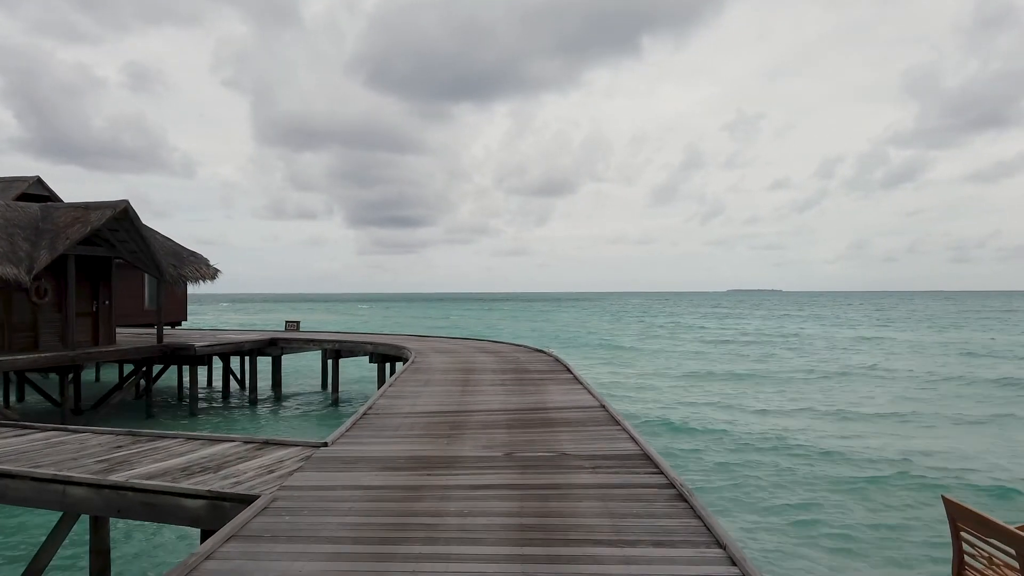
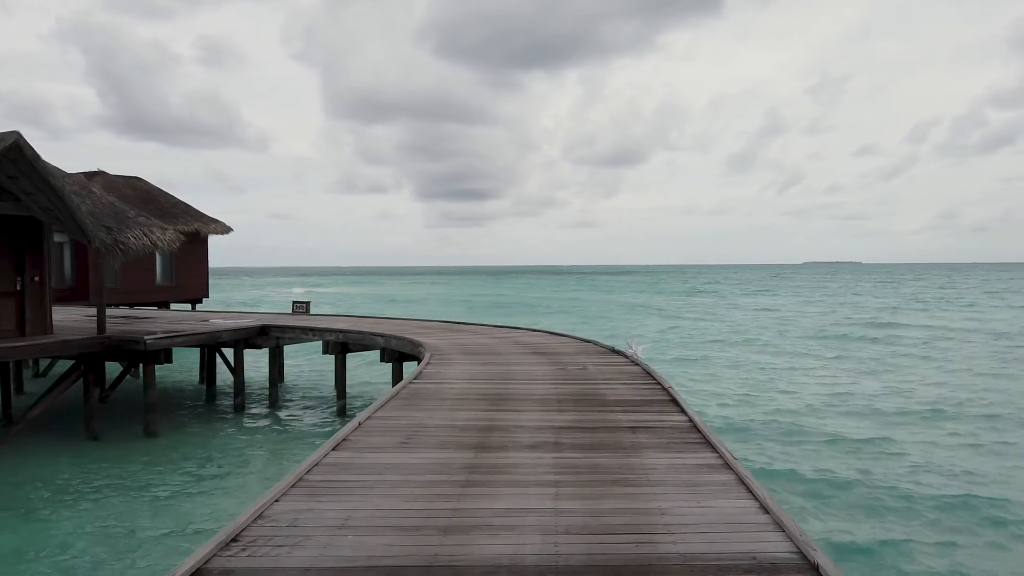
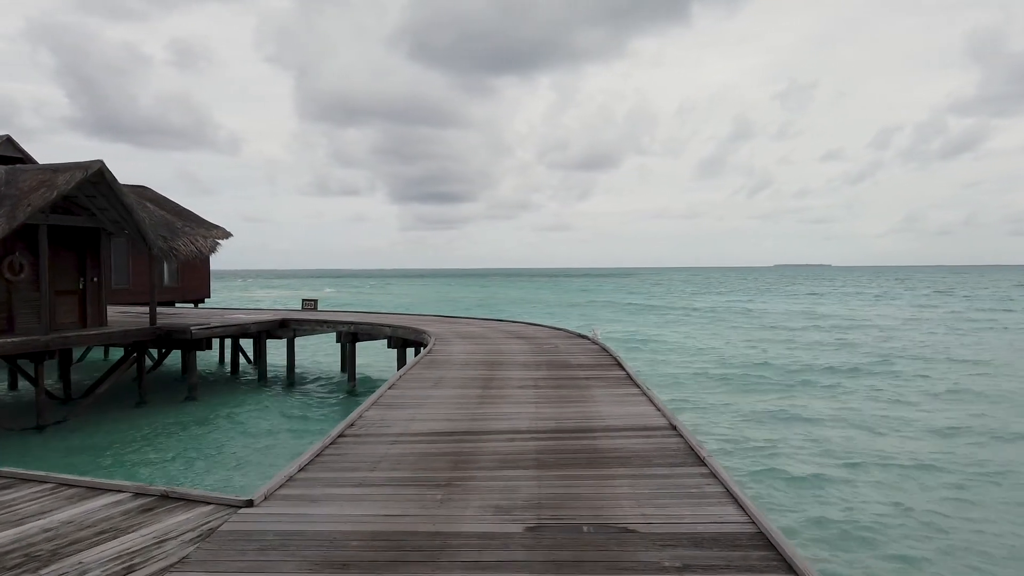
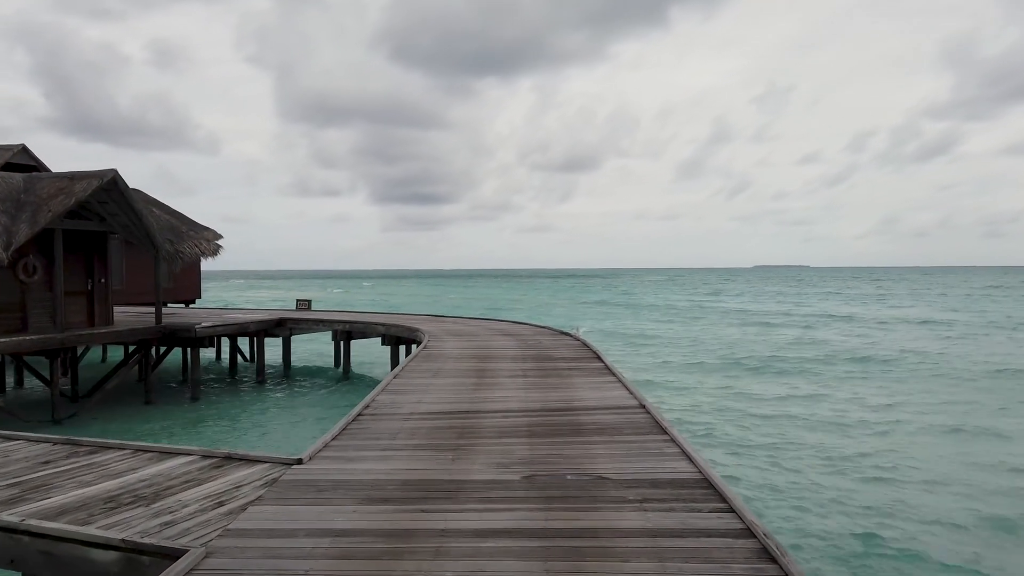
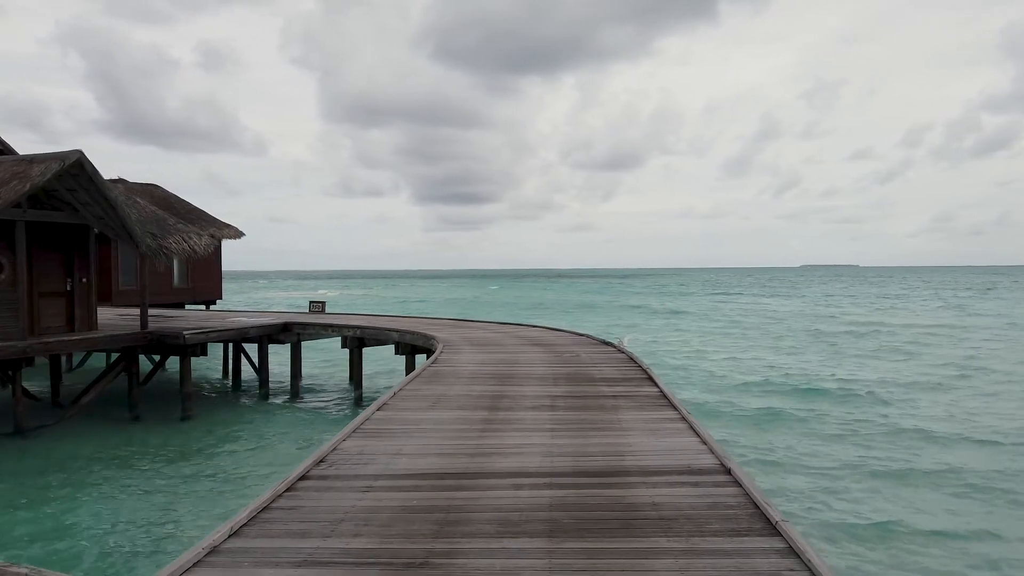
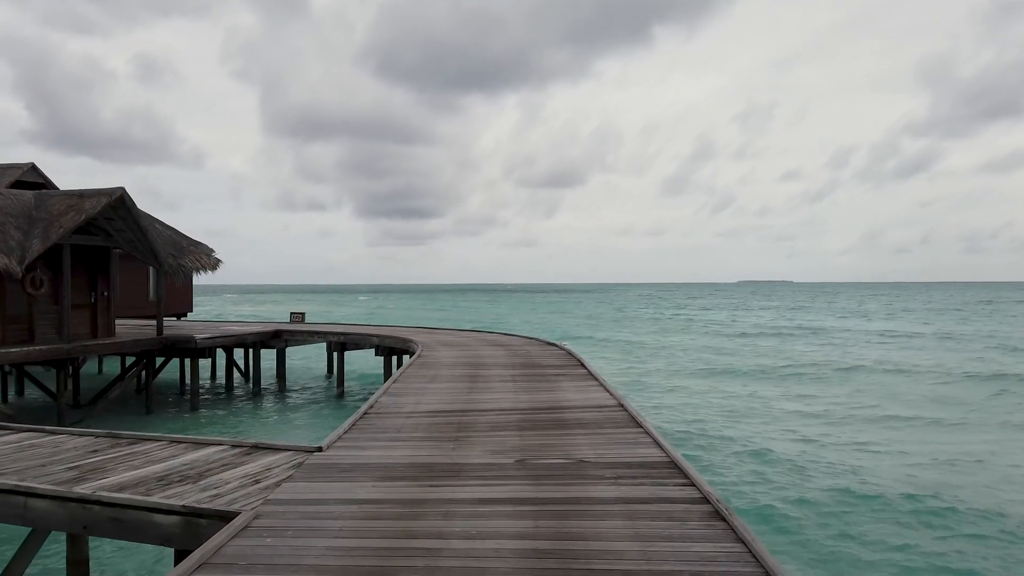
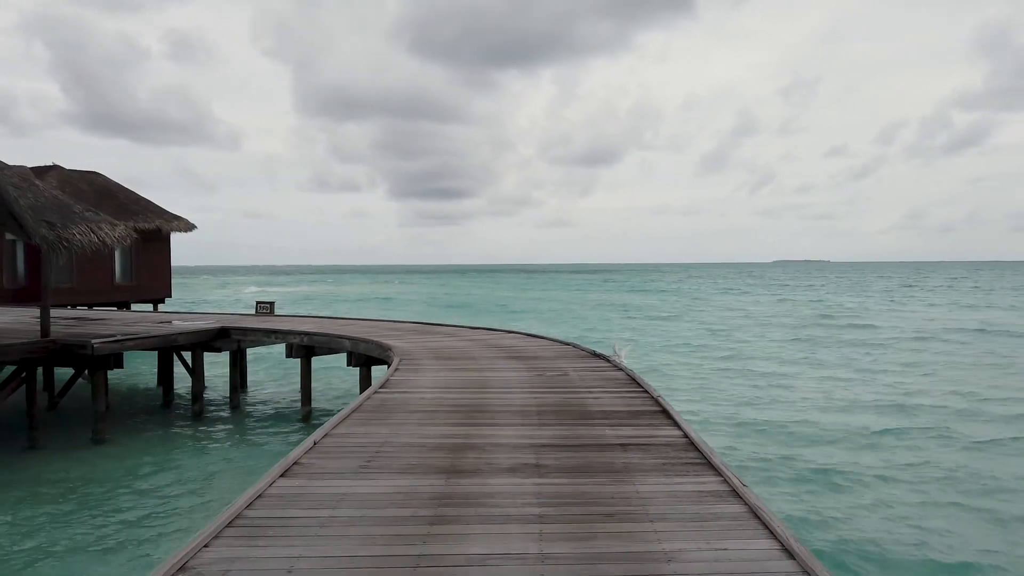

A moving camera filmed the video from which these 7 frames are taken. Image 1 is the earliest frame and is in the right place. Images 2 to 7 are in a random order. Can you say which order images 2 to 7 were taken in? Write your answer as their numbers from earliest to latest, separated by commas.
6, 4, 3, 5, 2, 7
